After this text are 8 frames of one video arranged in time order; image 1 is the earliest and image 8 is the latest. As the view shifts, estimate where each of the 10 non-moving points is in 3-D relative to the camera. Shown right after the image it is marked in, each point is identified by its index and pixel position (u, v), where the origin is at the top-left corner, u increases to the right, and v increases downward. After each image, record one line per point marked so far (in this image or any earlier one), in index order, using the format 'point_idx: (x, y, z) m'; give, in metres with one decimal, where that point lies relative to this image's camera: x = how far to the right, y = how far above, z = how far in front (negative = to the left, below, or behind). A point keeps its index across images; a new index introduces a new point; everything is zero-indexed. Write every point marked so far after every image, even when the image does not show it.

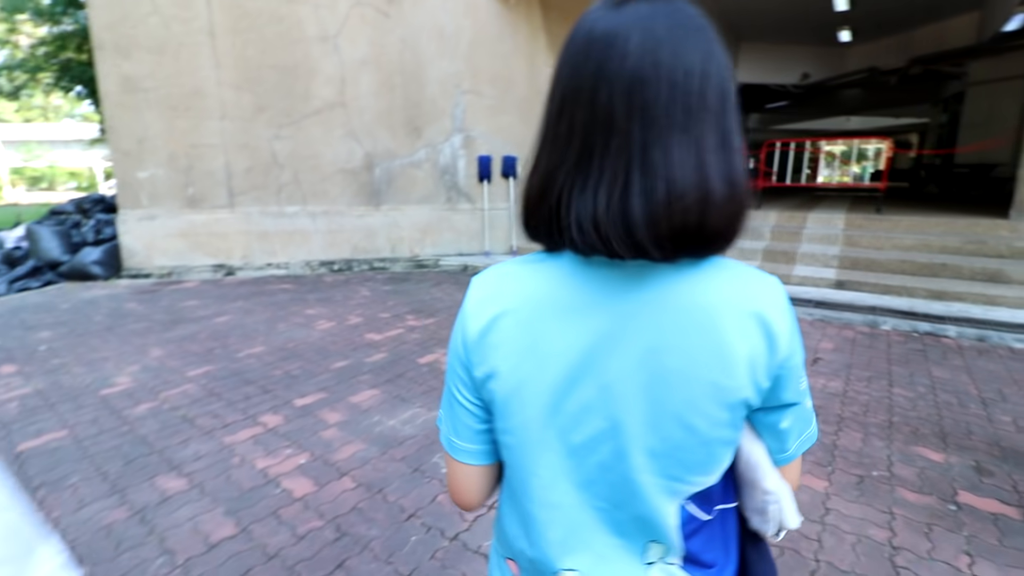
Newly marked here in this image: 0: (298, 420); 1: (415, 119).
0: (-1.6, -1.0, +3.6) m
1: (-1.8, +3.1, +9.1) m
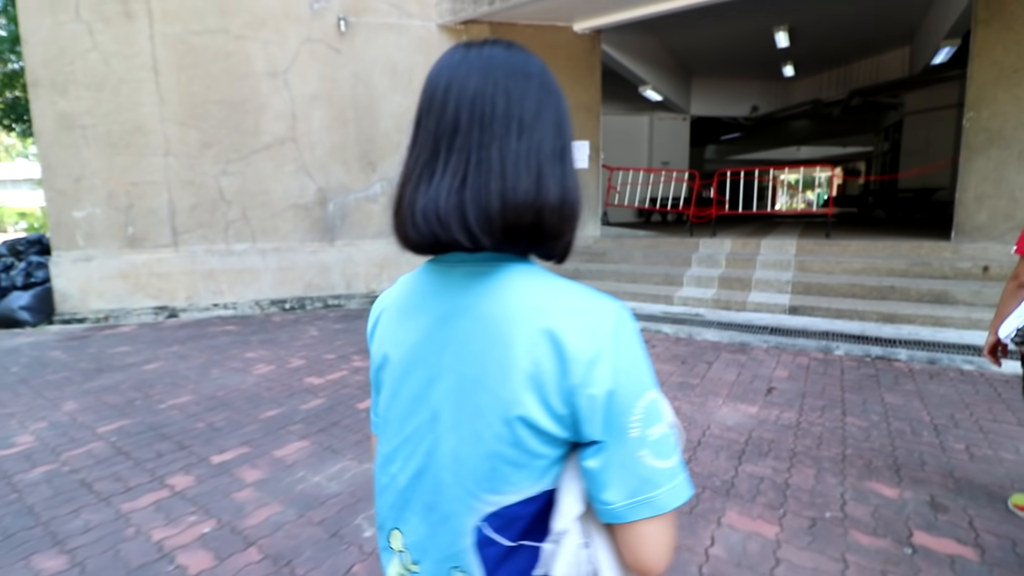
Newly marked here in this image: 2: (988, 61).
0: (-2.0, -1.3, +3.2) m
1: (-2.6, +2.4, +9.0) m
2: (+6.1, +2.9, +6.3) m
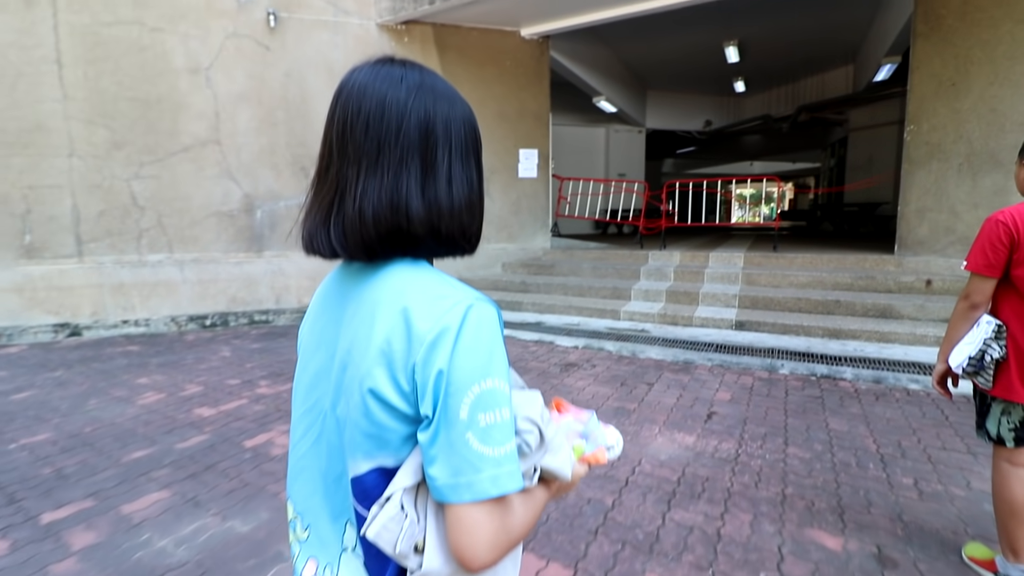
0: (-2.6, -1.4, +2.6) m
1: (-3.6, +2.2, +8.4) m
2: (+5.3, +2.7, +6.3) m
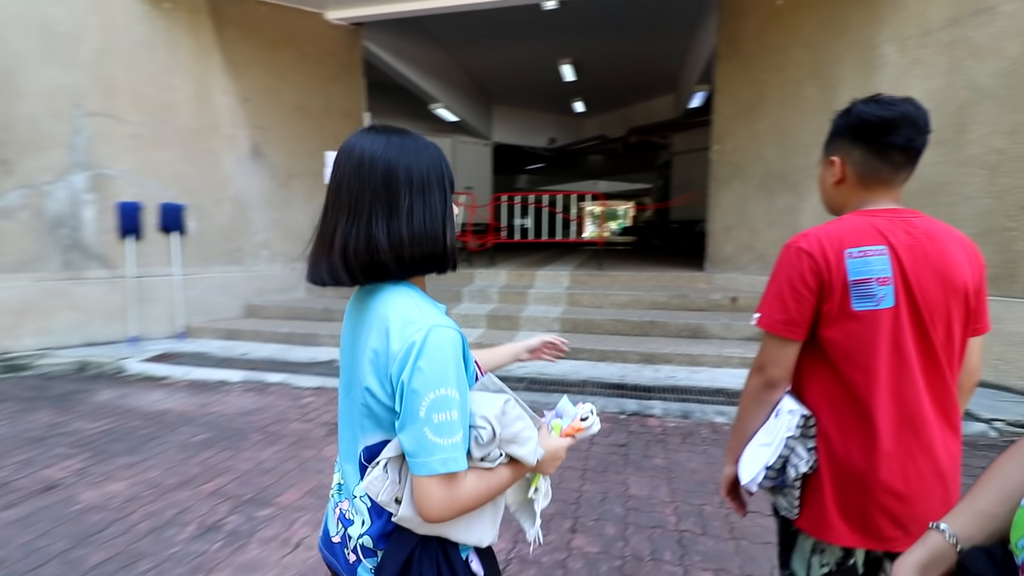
0: (-3.8, -1.6, +0.6) m
1: (-6.3, +1.7, +6.0) m
2: (+2.8, +2.5, +6.3) m
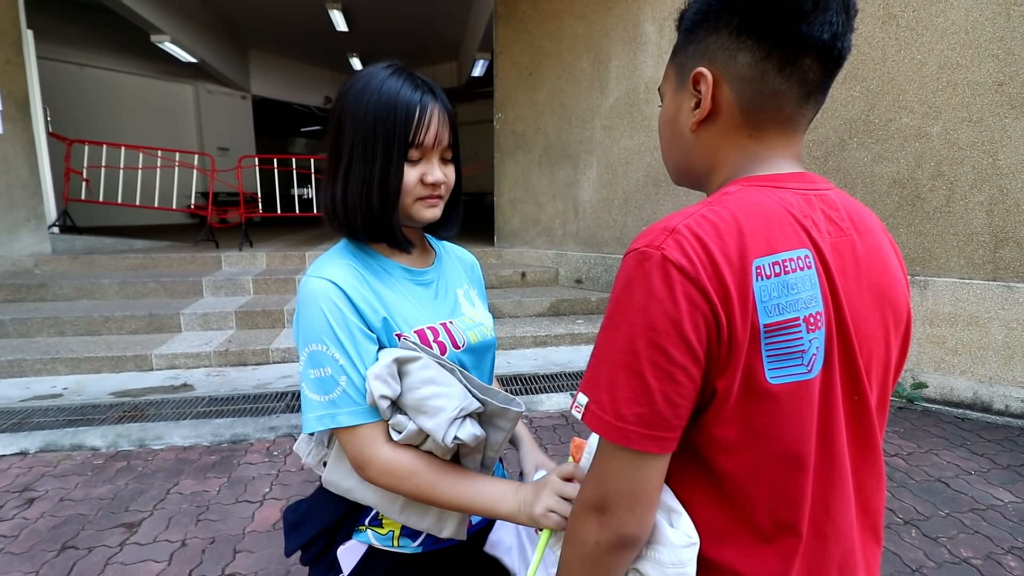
0: (-3.6, -2.0, -1.5) m
1: (-8.2, +1.4, +2.2) m
2: (-0.1, +2.8, +6.0) m
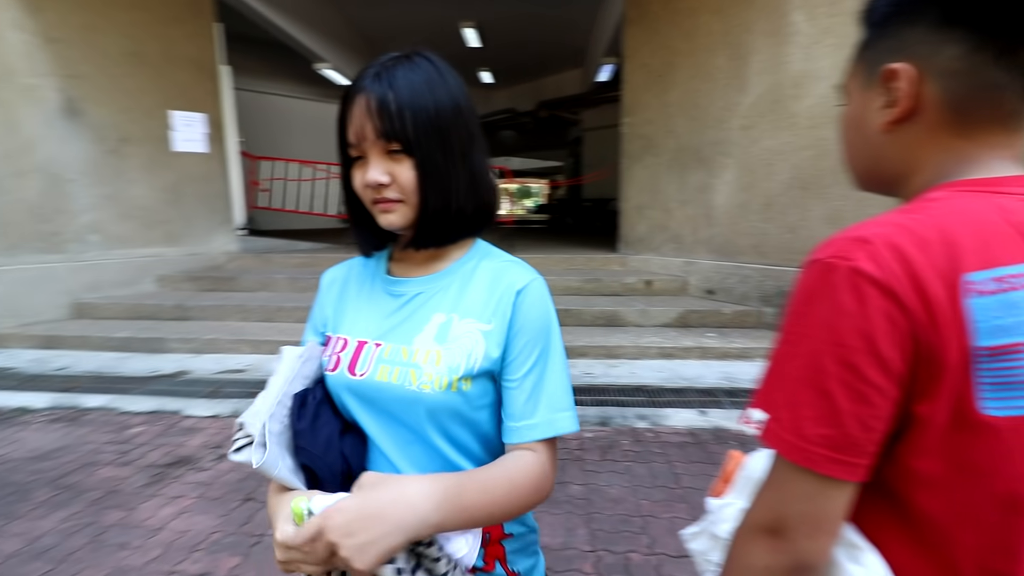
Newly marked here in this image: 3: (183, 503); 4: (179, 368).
0: (-3.9, -1.9, -0.6) m
1: (-7.4, +1.7, +4.1) m
2: (+1.5, +2.7, +5.9) m
3: (-1.8, -1.2, +2.7) m
4: (-3.1, -0.7, +4.6) m
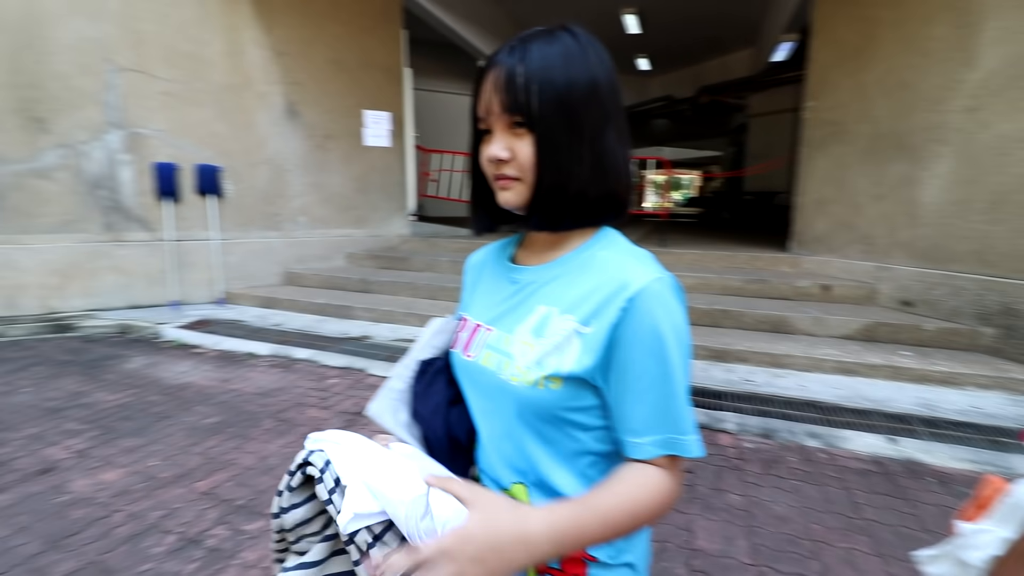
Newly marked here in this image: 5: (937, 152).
0: (-3.8, -1.6, +0.5) m
1: (-5.7, +2.2, +5.9) m
2: (+3.4, +2.7, +5.2) m
3: (-0.9, -1.0, +3.2) m
4: (-1.6, -0.5, +5.3) m
5: (+3.9, +1.3, +4.5) m
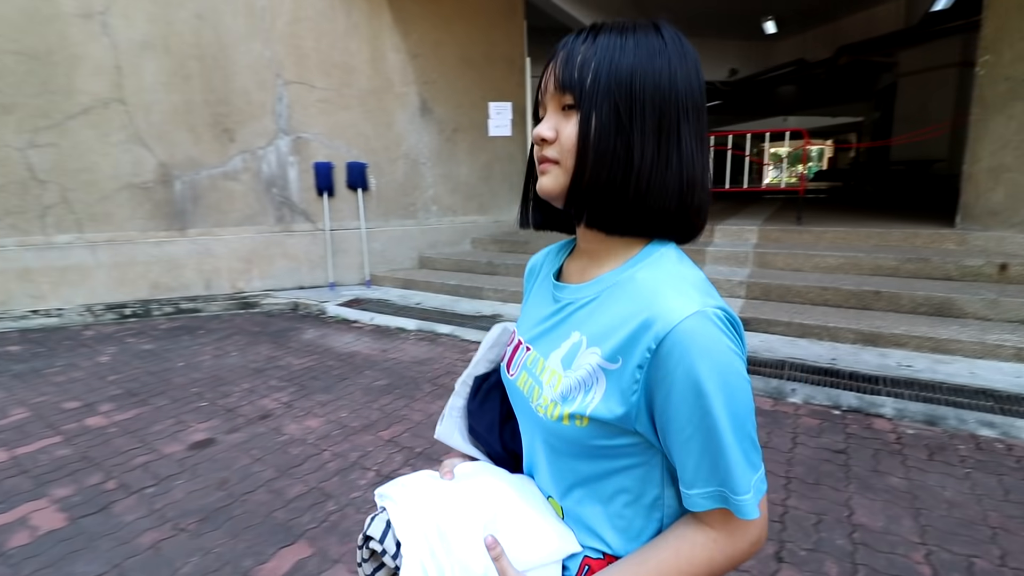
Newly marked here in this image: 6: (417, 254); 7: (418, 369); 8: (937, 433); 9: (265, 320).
0: (-3.4, -1.5, +1.5) m
1: (-4.1, +2.4, +7.1) m
2: (+4.6, +2.8, +4.5) m
3: (0.0, -0.9, +3.5) m
4: (-0.2, -0.3, +5.7) m
5: (+5.1, +1.4, +3.8) m
6: (-1.5, +0.5, +7.7) m
7: (-0.8, -0.7, +4.4) m
8: (+2.6, -0.9, +3.0) m
9: (-3.1, -0.4, +6.2) m
